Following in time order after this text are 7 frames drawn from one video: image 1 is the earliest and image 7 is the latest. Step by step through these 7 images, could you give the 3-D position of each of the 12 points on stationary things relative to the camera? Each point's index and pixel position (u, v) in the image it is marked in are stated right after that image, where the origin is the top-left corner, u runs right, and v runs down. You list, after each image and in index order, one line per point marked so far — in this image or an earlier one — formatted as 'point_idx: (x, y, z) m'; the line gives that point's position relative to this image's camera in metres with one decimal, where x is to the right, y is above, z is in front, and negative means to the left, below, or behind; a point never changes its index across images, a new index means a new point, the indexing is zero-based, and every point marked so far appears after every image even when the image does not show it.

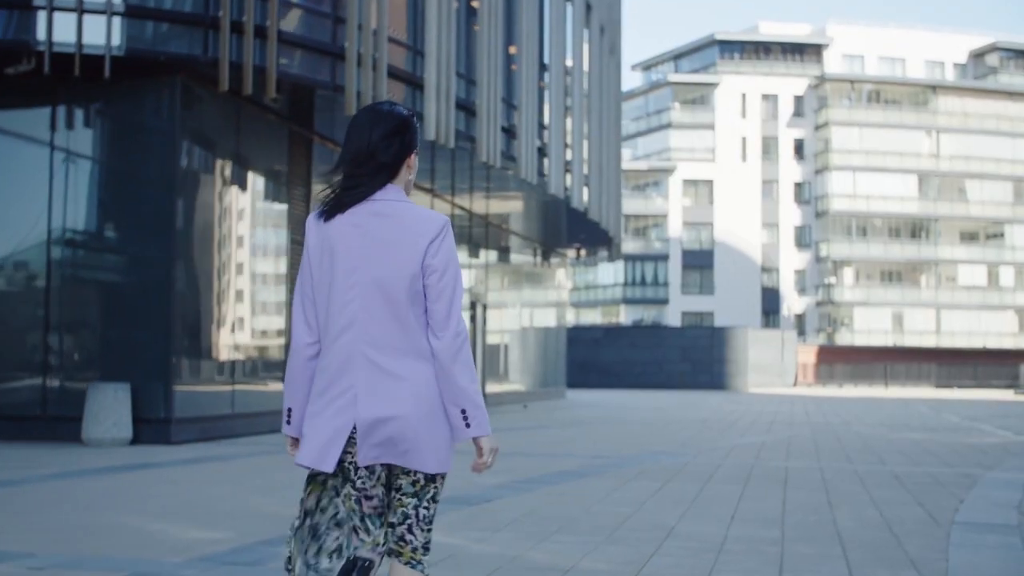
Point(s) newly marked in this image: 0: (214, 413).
0: (-3.5, -1.5, +15.5) m
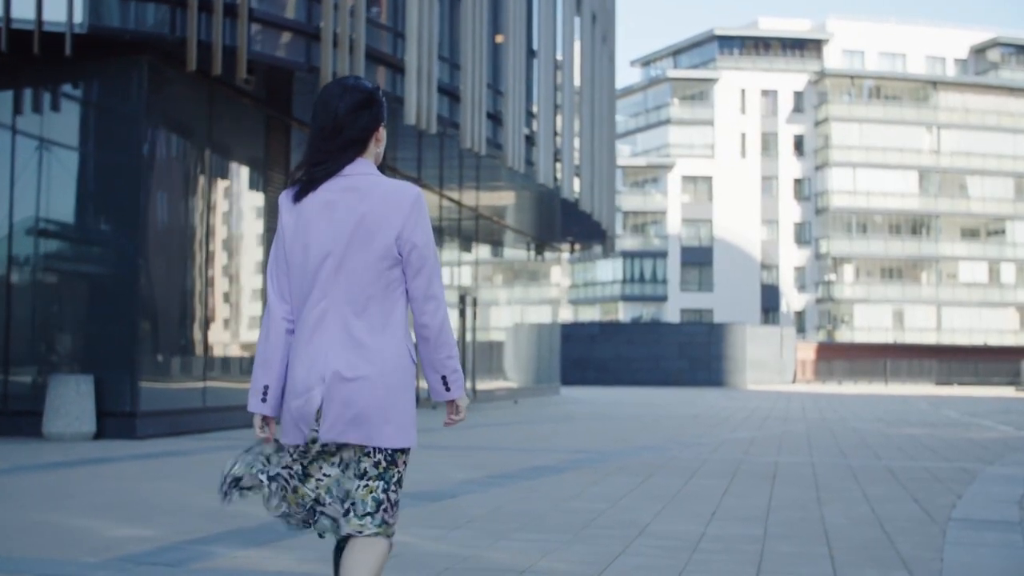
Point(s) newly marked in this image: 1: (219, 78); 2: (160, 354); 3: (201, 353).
0: (-3.7, -1.4, +15.0) m
1: (-3.4, +2.5, +15.5) m
2: (-3.9, -0.8, +14.4) m
3: (-3.7, -0.8, +15.4) m
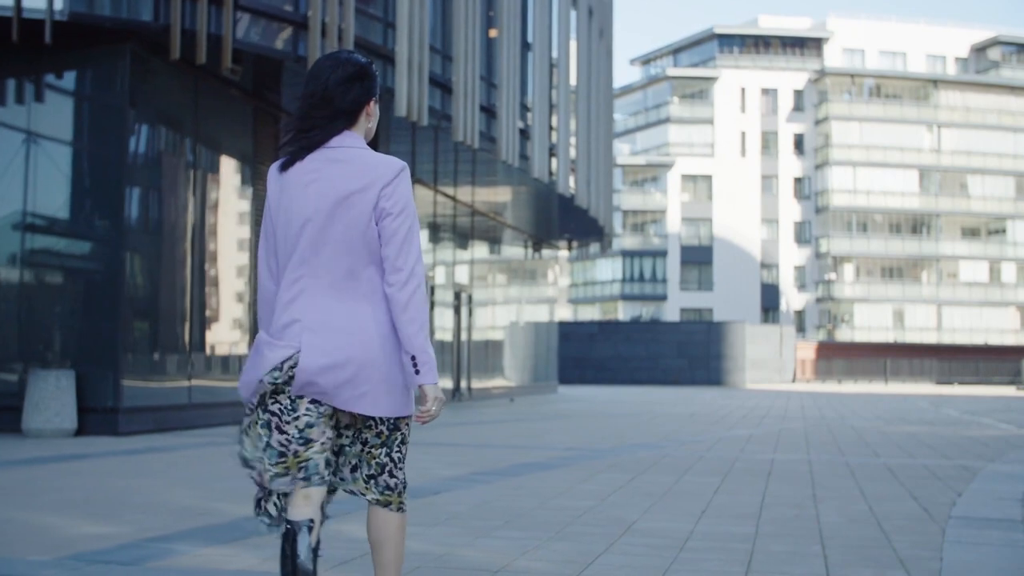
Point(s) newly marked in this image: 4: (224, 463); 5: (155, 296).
0: (-3.8, -1.3, +14.7) m
1: (-3.5, +2.5, +15.3) m
2: (-4.0, -0.7, +14.2) m
3: (-3.8, -0.8, +15.1) m
4: (-2.3, -1.4, +10.6) m
5: (-3.9, -0.1, +14.5) m
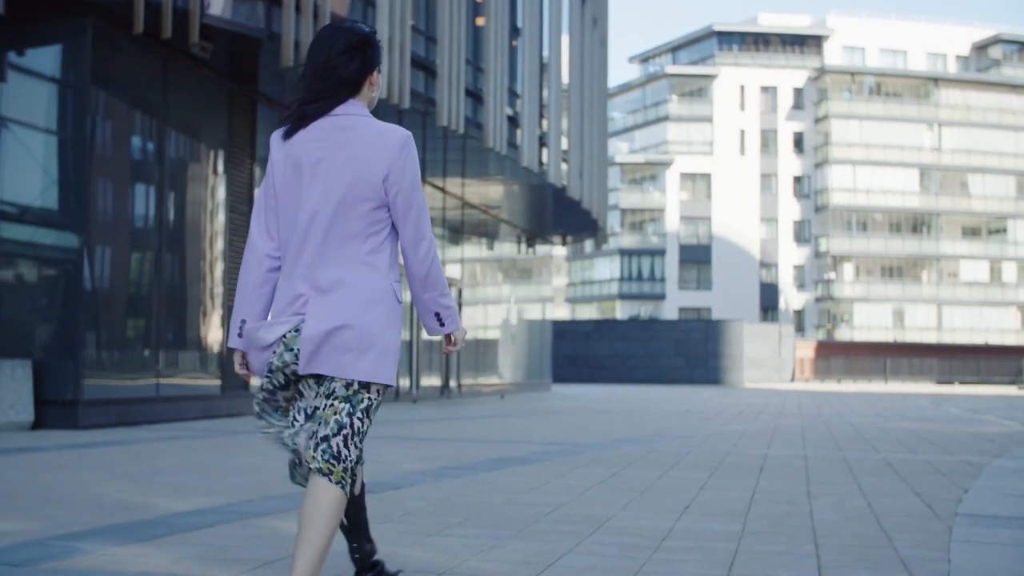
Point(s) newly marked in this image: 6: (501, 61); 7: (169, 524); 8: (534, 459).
0: (-4.0, -1.2, +14.1) m
1: (-3.7, +2.7, +14.6) m
2: (-4.2, -0.6, +13.5) m
3: (-3.9, -0.6, +14.4) m
4: (-2.5, -1.3, +9.9) m
5: (-4.1, 0.0, +13.9) m
6: (-0.2, +3.4, +19.7) m
7: (-1.5, -1.0, +5.6) m
8: (+0.2, -1.3, +10.0) m
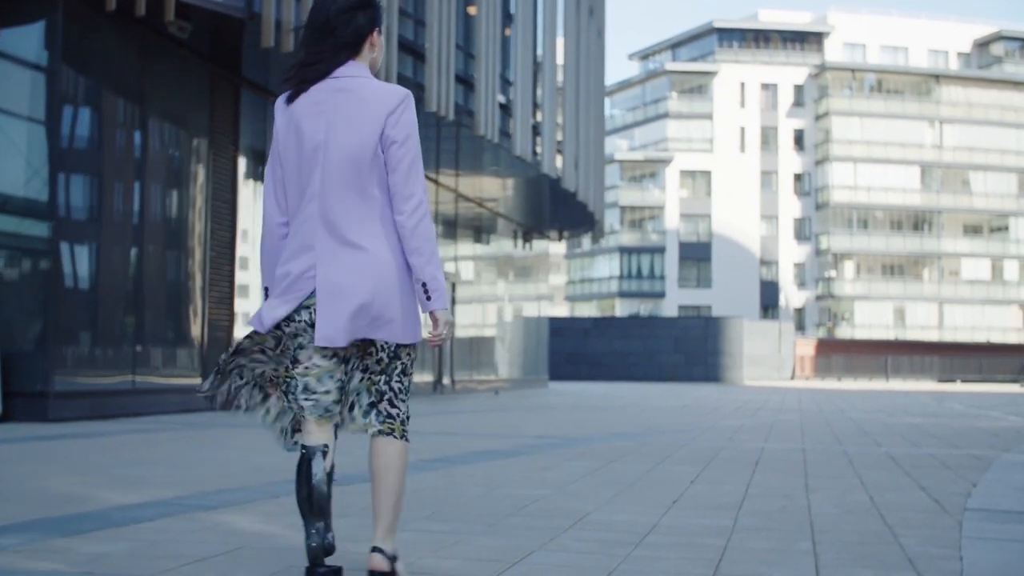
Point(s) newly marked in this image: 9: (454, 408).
0: (-4.1, -1.0, +13.6) m
1: (-3.8, +2.8, +14.1) m
2: (-4.3, -0.5, +13.0) m
3: (-4.1, -0.5, +14.0) m
4: (-2.6, -1.2, +9.4) m
5: (-4.2, +0.2, +13.4) m
6: (-0.3, +3.5, +19.2) m
7: (-1.6, -0.9, +5.2) m
8: (+0.1, -1.2, +9.5) m
9: (-0.9, -1.8, +19.5) m
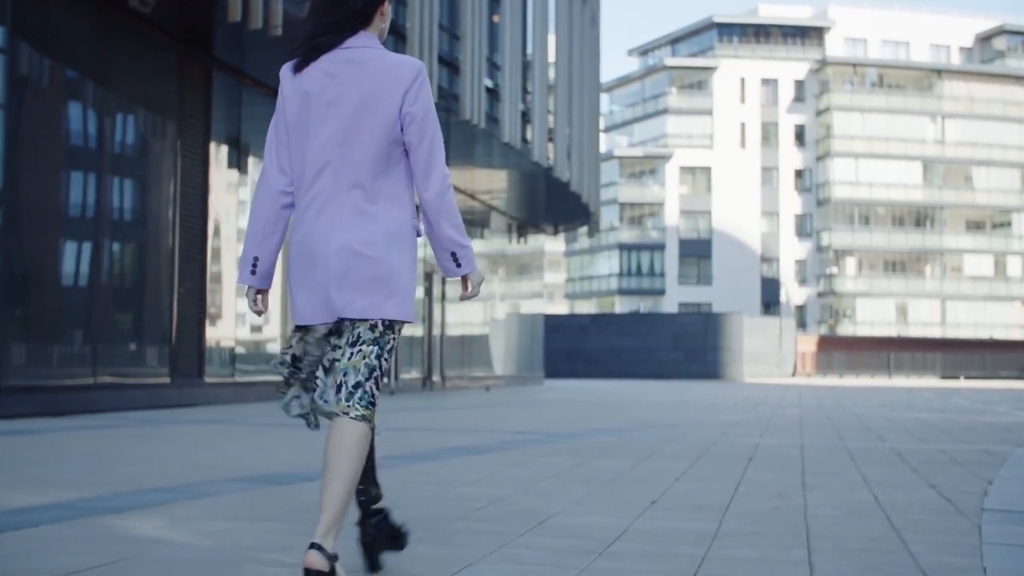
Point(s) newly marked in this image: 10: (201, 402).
0: (-4.3, -0.9, +12.9) m
1: (-4.0, +2.9, +13.4) m
2: (-4.5, -0.4, +12.3) m
3: (-4.2, -0.4, +13.2) m
4: (-2.8, -1.1, +8.7) m
5: (-4.4, +0.3, +12.7) m
6: (-0.4, +3.6, +18.5) m
7: (-1.8, -0.8, +4.4) m
8: (-0.1, -1.1, +8.8) m
9: (-1.0, -1.7, +18.7) m
10: (-3.7, -1.3, +15.5) m
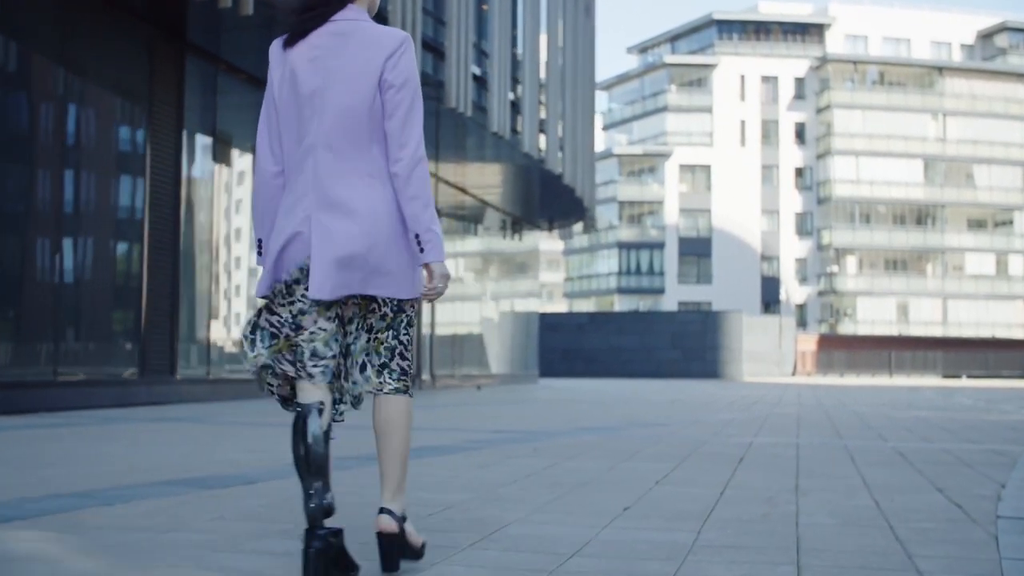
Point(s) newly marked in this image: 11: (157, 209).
0: (-4.5, -0.9, +12.2) m
1: (-4.2, +3.0, +12.8) m
2: (-4.6, -0.3, +11.7) m
3: (-4.4, -0.3, +12.6) m
4: (-3.0, -1.0, +8.1) m
5: (-4.6, +0.3, +12.1) m
6: (-0.6, +3.7, +17.9) m
7: (-1.9, -0.7, +3.8) m
8: (-0.3, -1.0, +8.2) m
9: (-1.2, -1.6, +18.1) m
10: (-3.8, -1.3, +14.9) m
11: (-3.9, +0.9, +14.7) m
